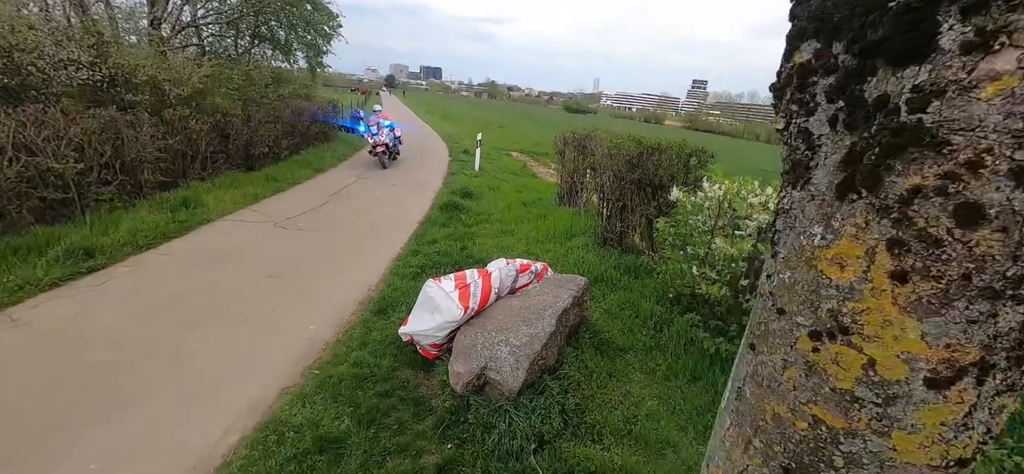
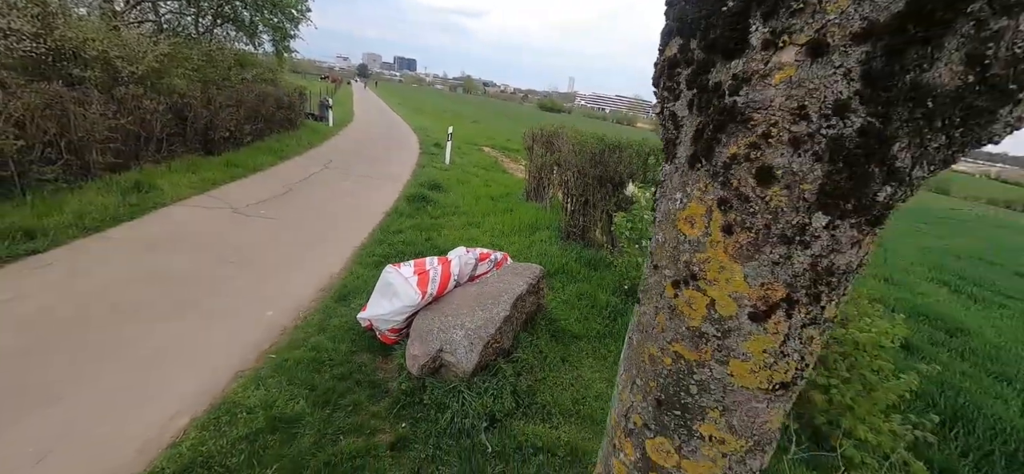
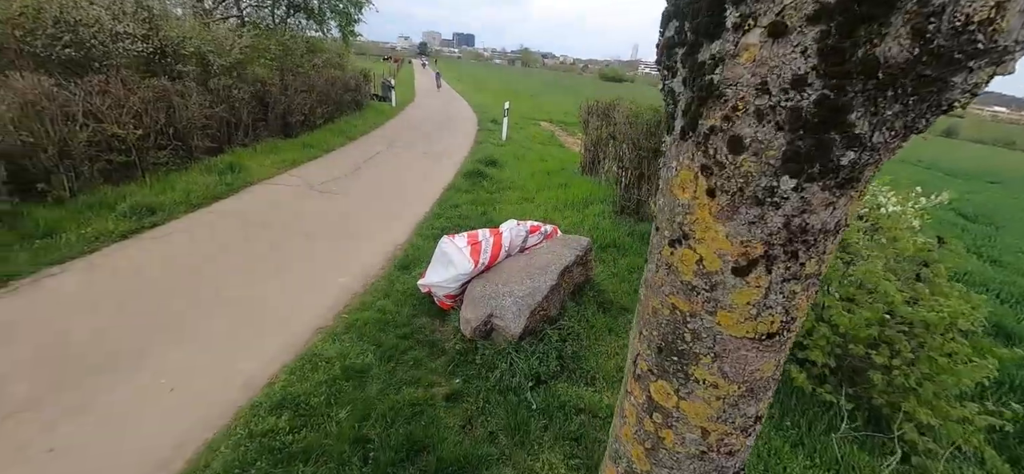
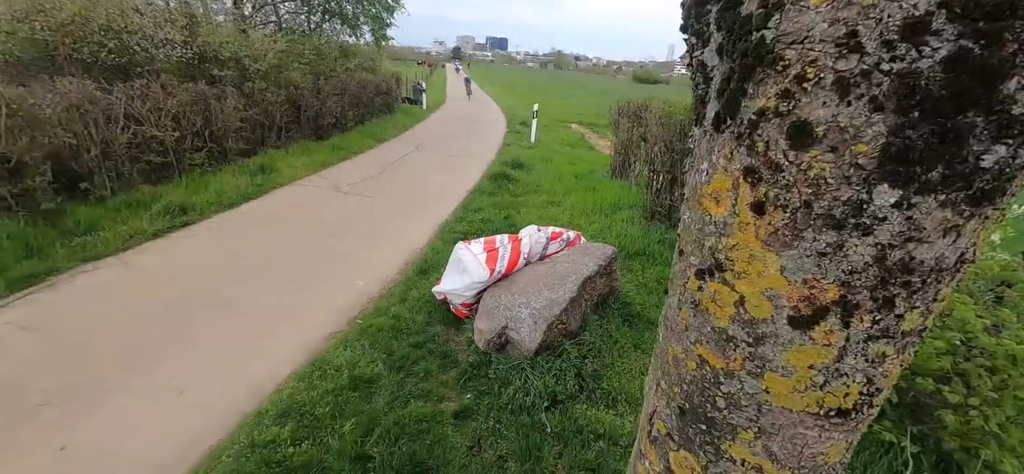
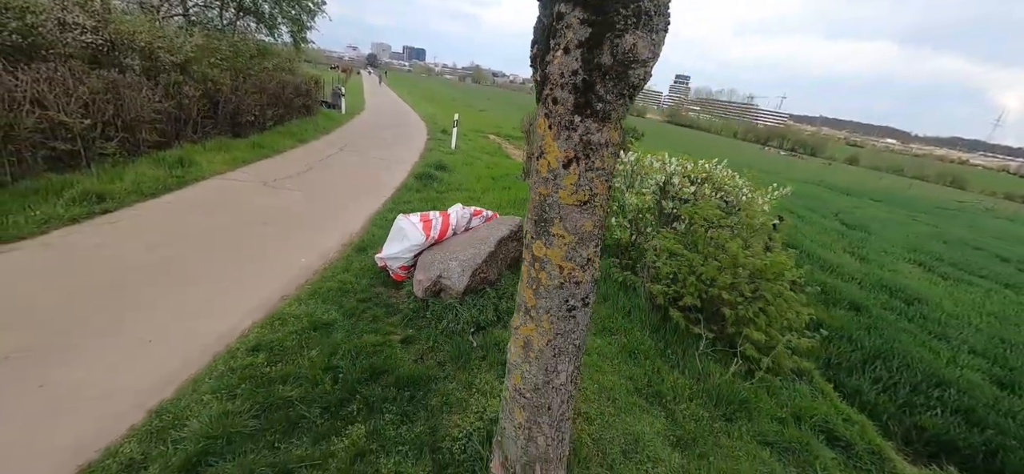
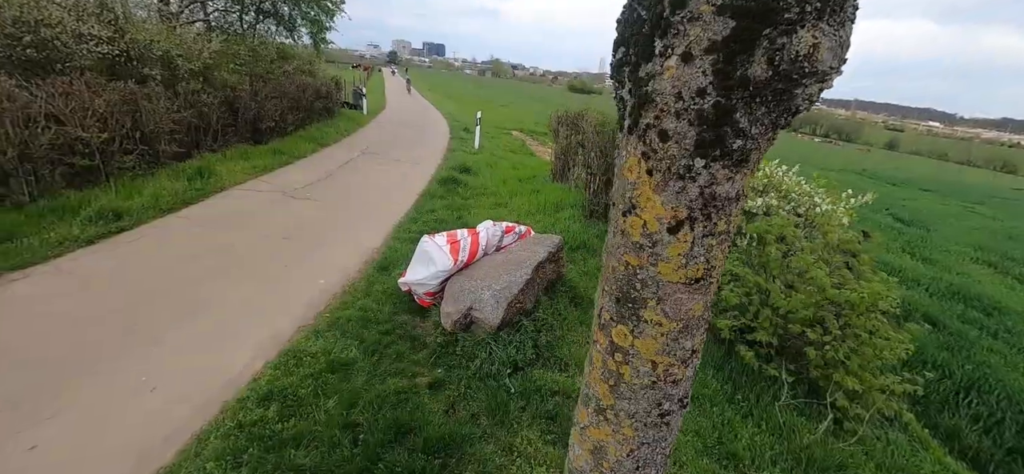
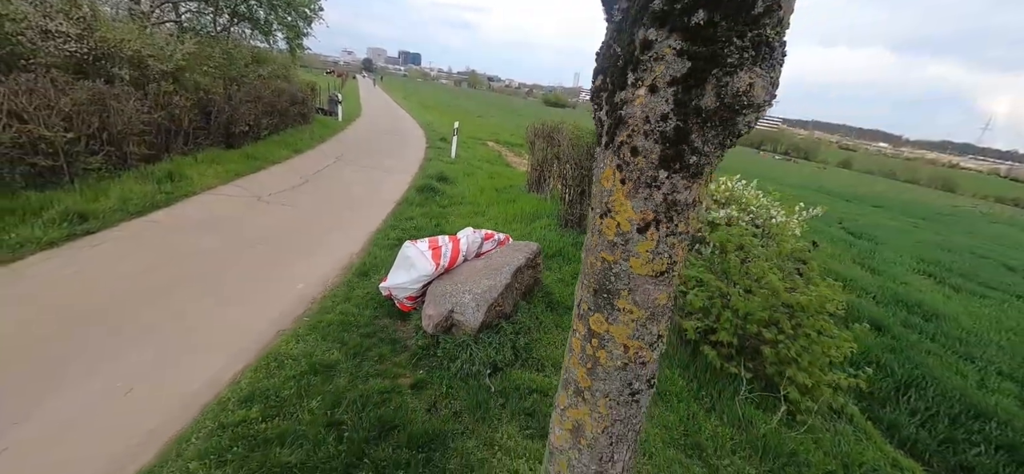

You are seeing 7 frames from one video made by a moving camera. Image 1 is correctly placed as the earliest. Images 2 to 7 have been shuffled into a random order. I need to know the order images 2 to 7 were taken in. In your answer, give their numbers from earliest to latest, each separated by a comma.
2, 7, 5, 6, 3, 4
